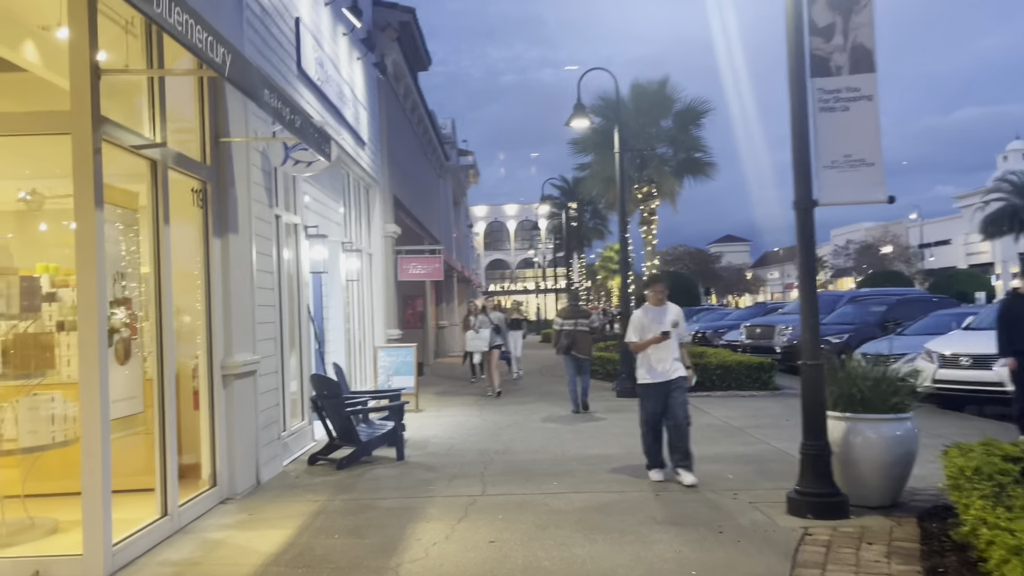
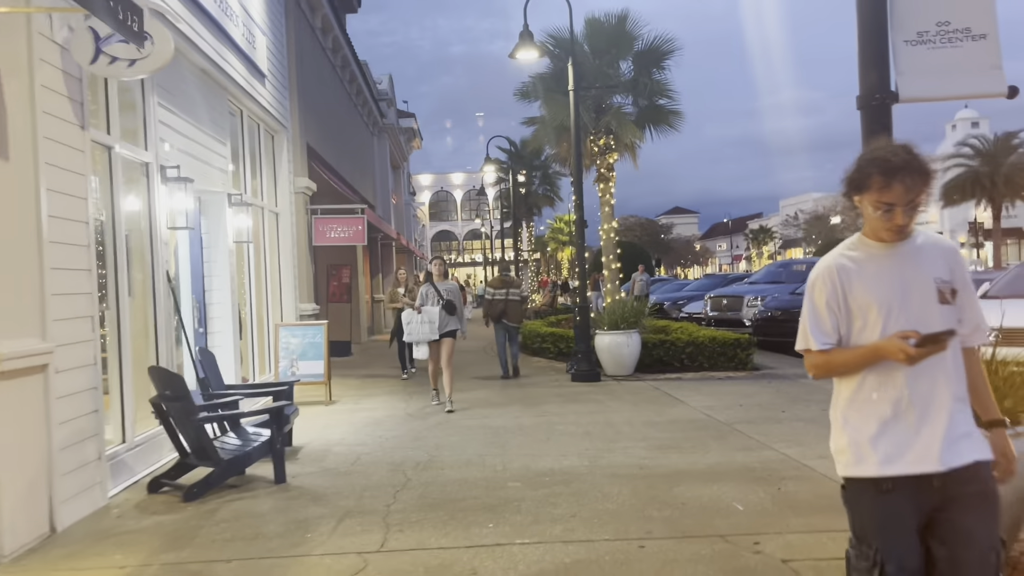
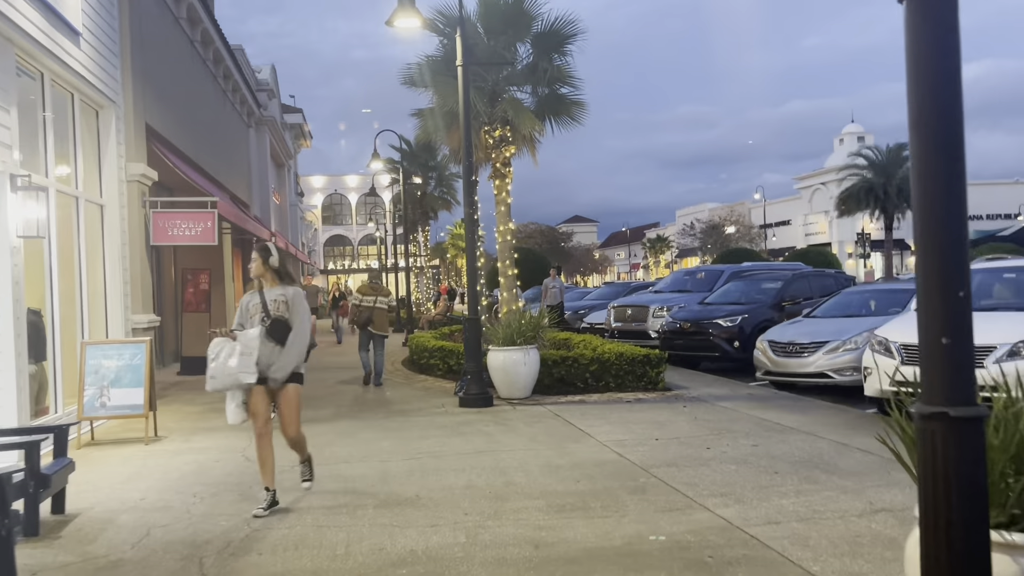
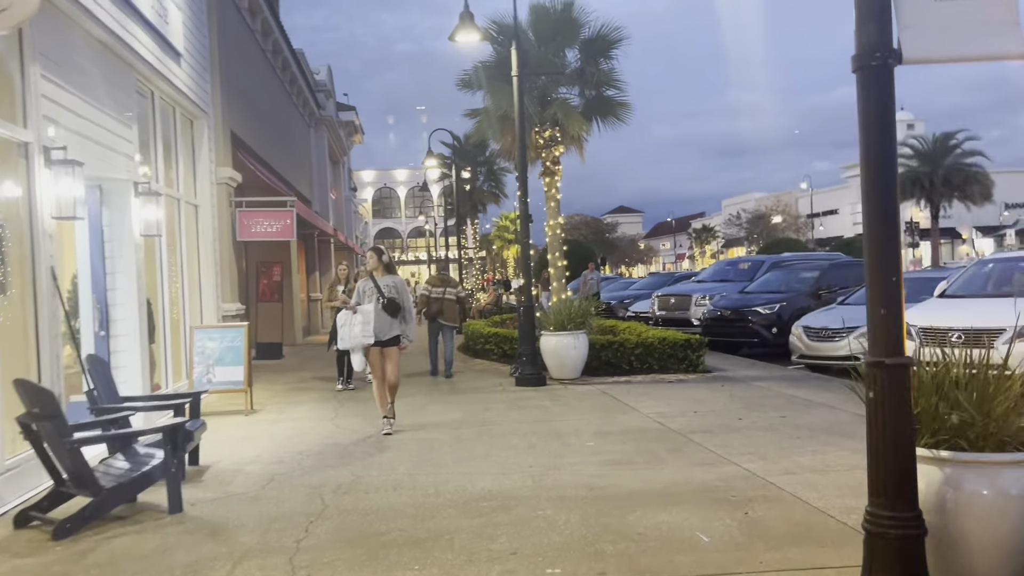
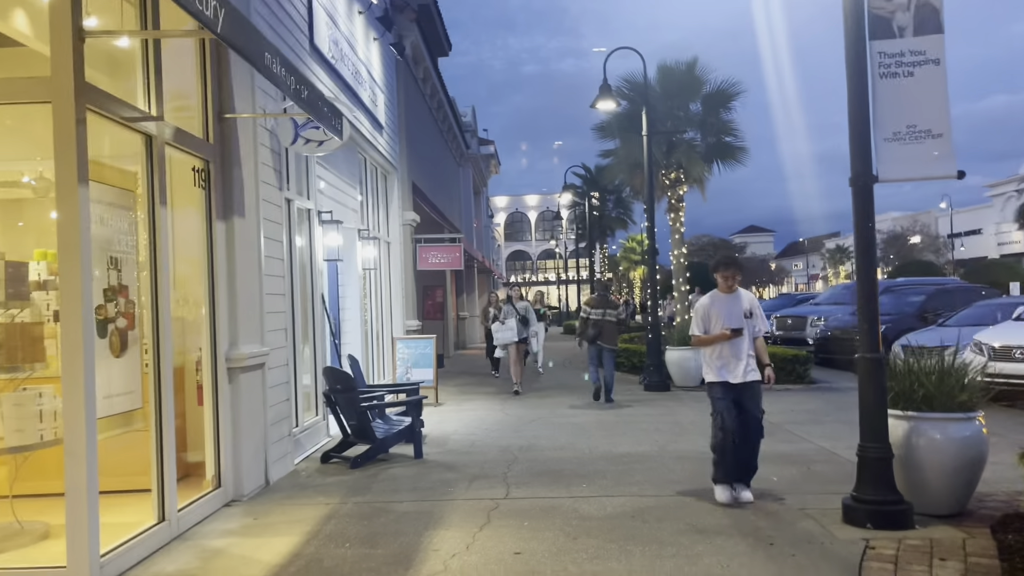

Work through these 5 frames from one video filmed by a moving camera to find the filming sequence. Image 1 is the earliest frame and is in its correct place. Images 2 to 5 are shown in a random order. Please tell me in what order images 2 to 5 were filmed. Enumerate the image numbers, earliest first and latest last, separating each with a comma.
5, 2, 4, 3
